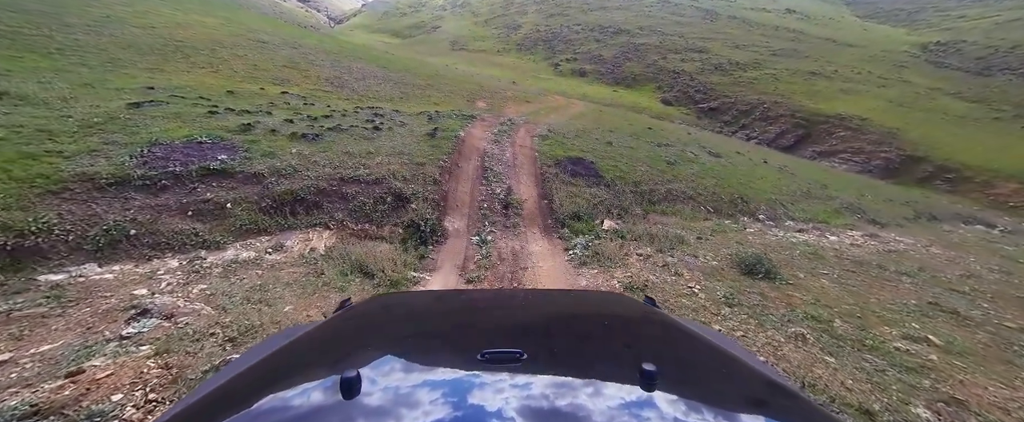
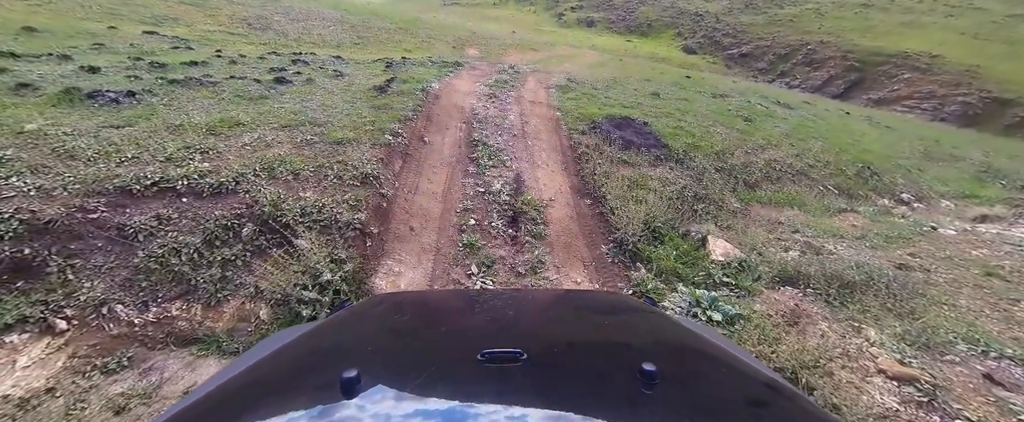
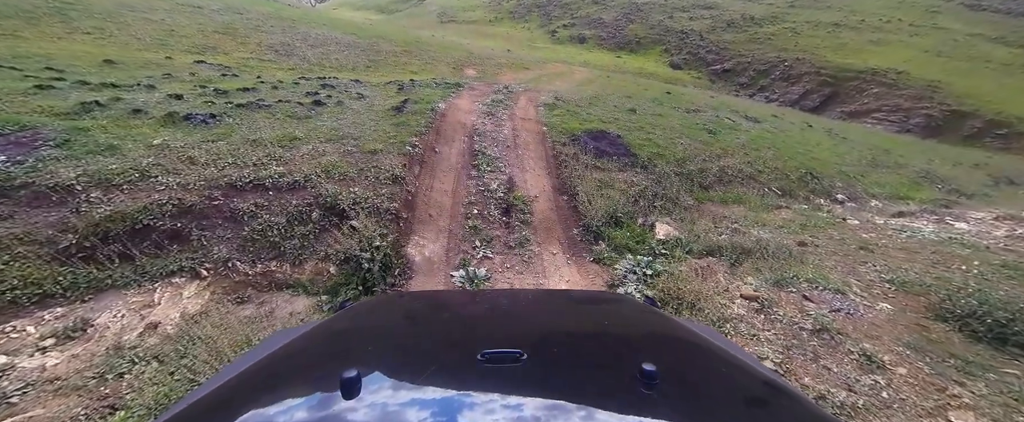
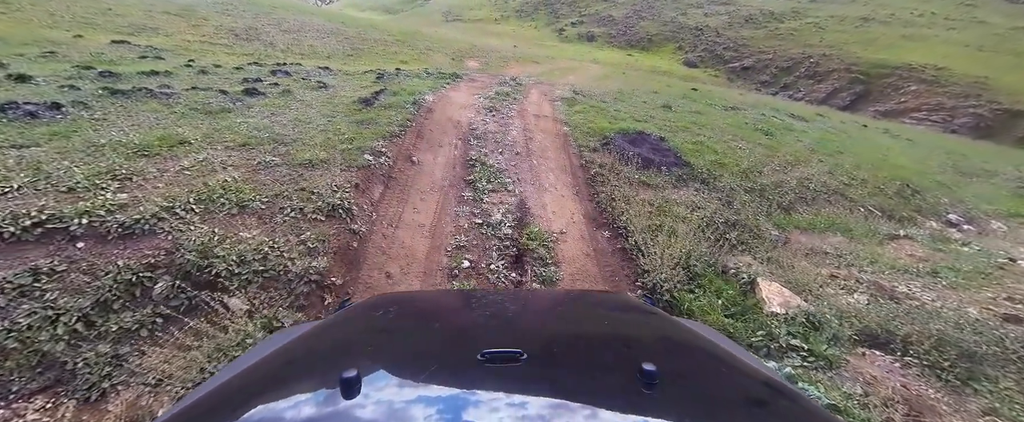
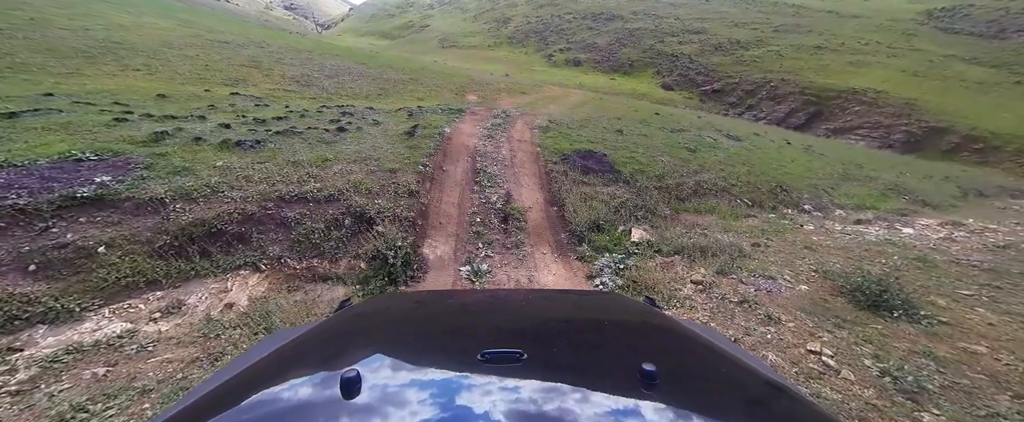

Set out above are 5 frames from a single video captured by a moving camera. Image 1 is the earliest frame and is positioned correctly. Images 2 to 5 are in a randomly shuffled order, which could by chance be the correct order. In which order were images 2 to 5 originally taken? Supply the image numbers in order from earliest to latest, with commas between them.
5, 3, 2, 4
